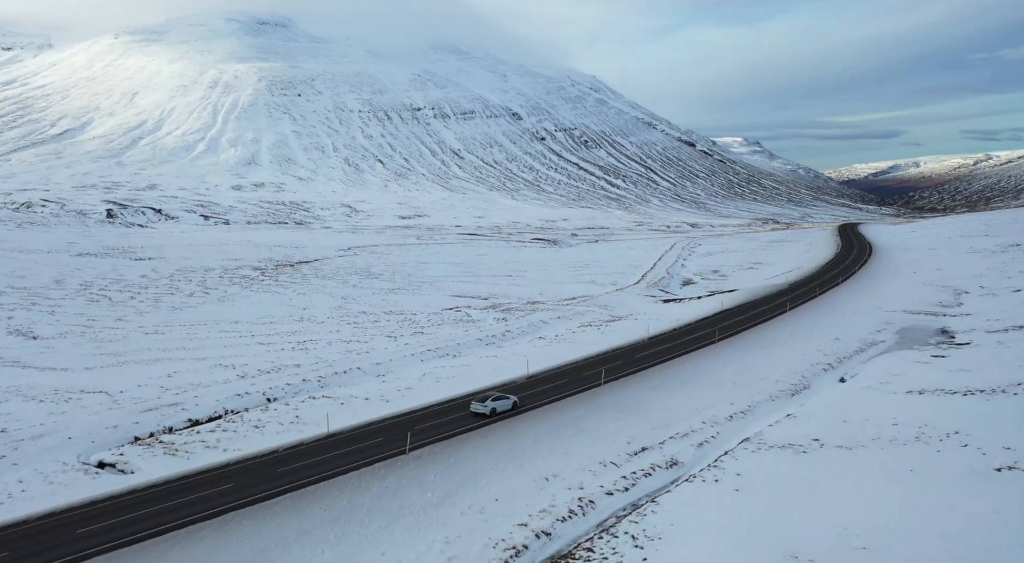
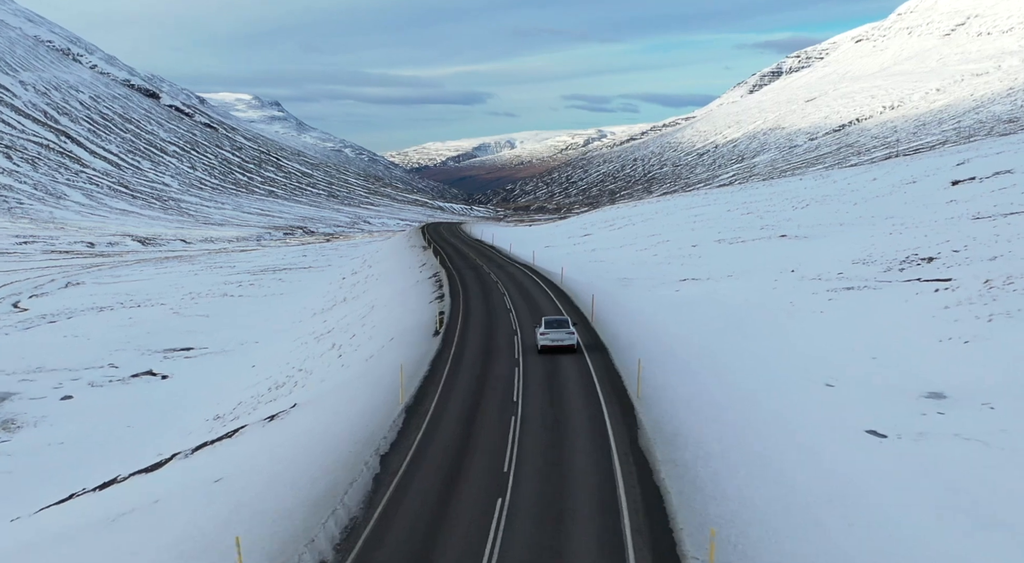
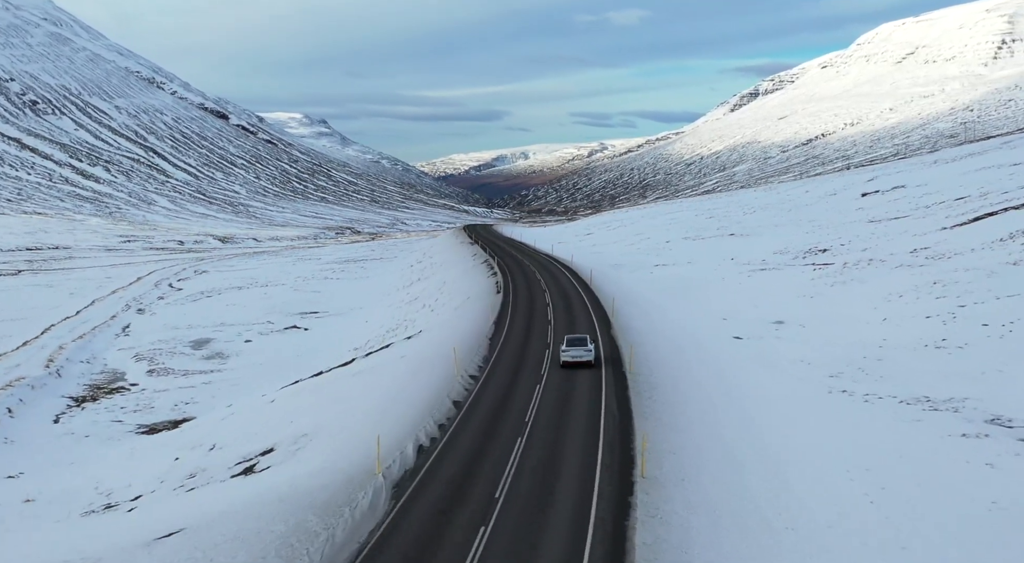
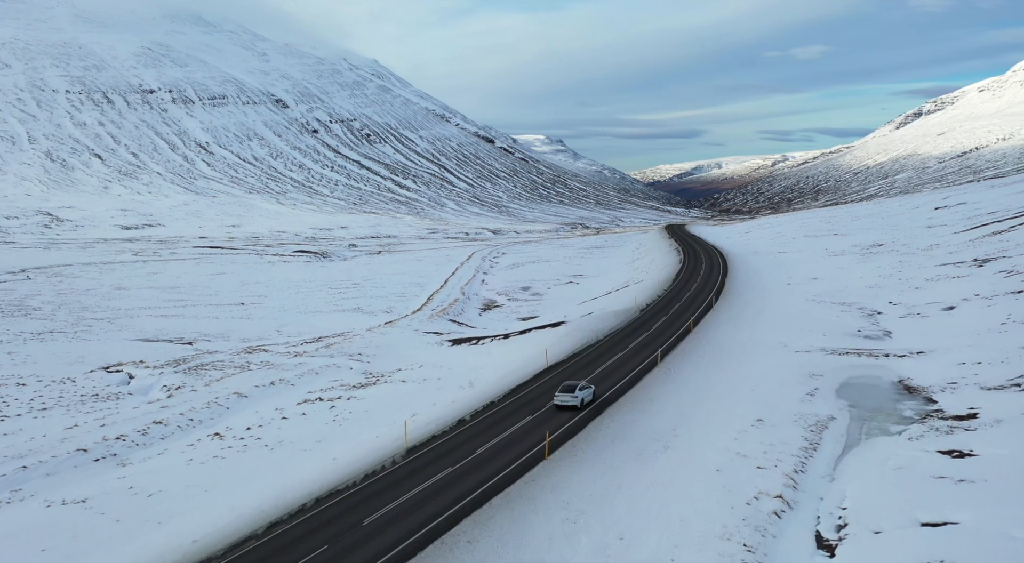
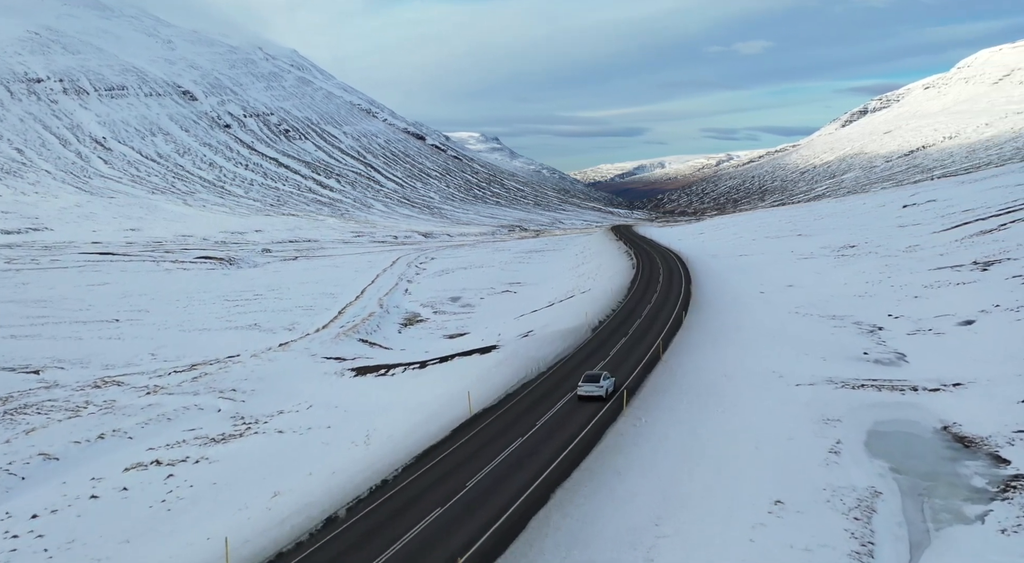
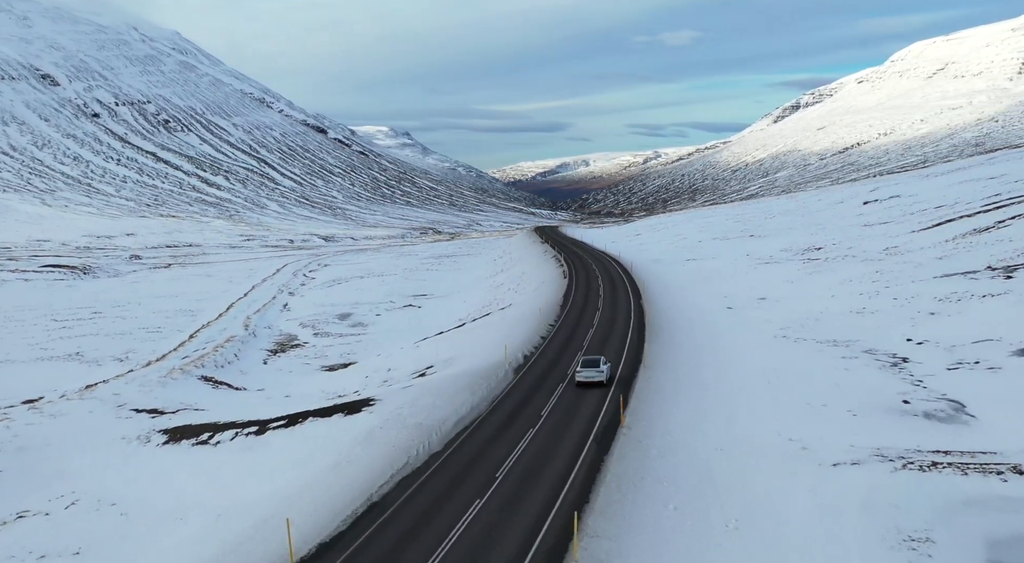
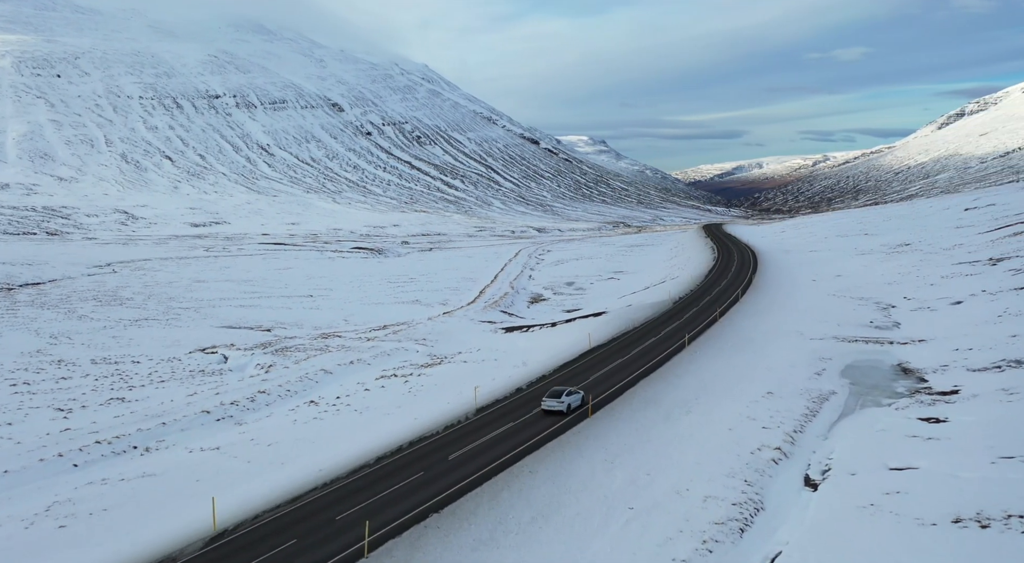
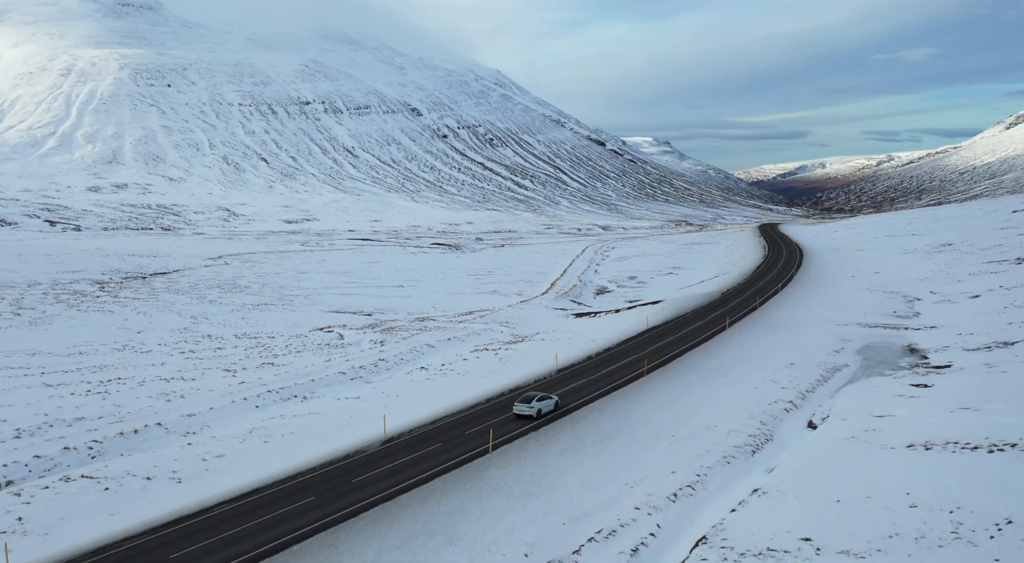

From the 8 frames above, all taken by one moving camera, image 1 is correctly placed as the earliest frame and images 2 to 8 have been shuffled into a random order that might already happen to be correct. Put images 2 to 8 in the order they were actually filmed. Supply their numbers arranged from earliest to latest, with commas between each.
8, 7, 4, 5, 6, 3, 2
